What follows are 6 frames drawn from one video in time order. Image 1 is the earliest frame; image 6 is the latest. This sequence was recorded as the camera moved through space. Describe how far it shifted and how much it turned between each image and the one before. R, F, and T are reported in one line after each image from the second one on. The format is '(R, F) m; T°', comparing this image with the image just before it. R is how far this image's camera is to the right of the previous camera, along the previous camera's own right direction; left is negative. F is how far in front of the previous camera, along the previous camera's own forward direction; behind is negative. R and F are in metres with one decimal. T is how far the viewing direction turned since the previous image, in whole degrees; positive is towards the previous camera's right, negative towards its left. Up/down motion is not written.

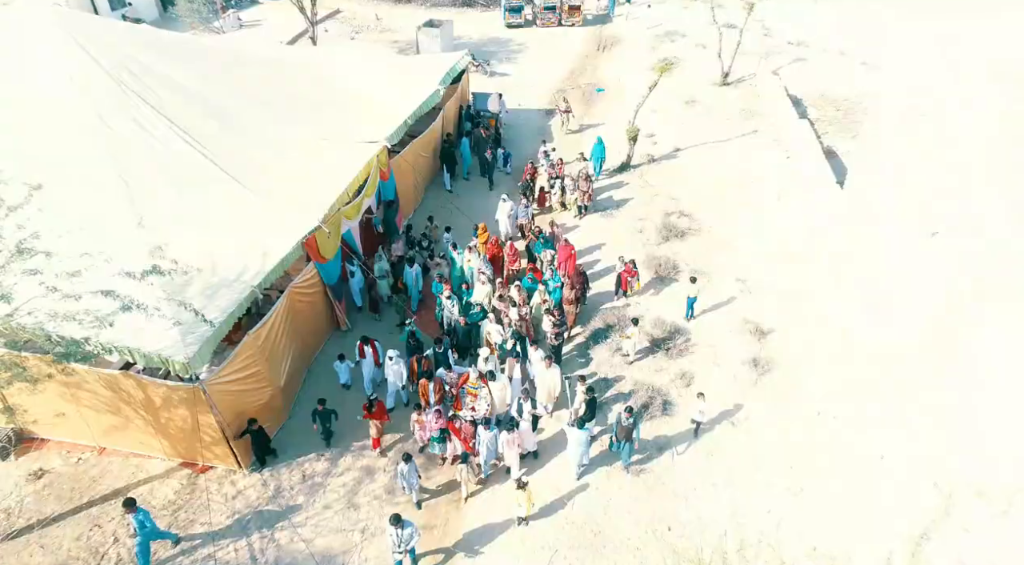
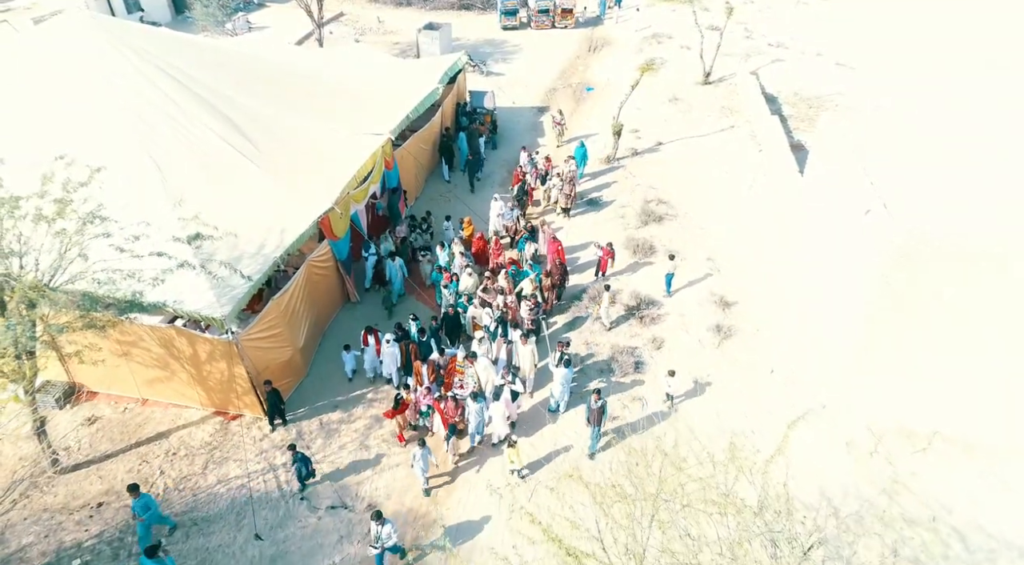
(+0.1, -1.6) m; 0°
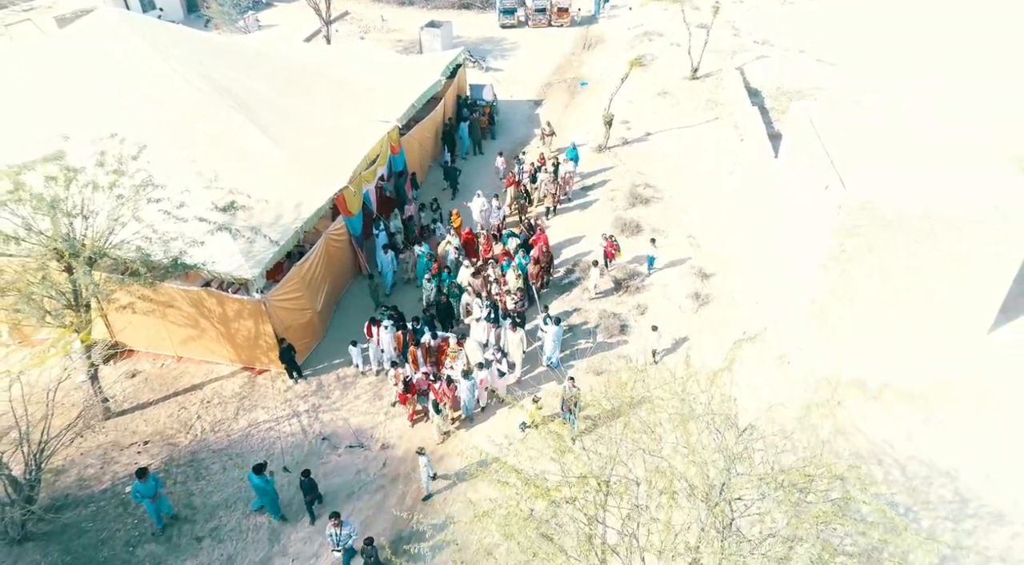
(0.0, -1.4) m; 0°
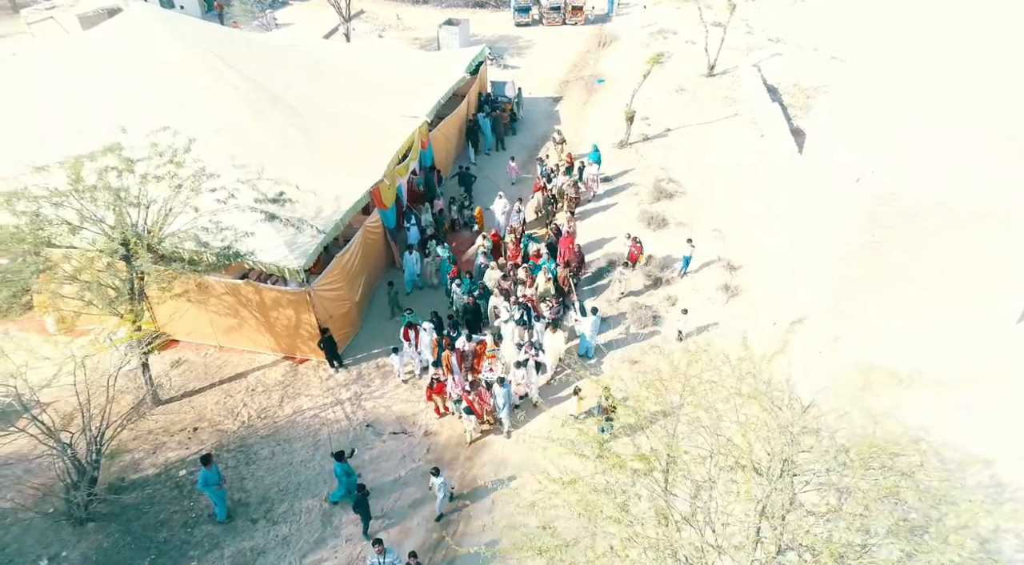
(-0.7, -0.3) m; 0°
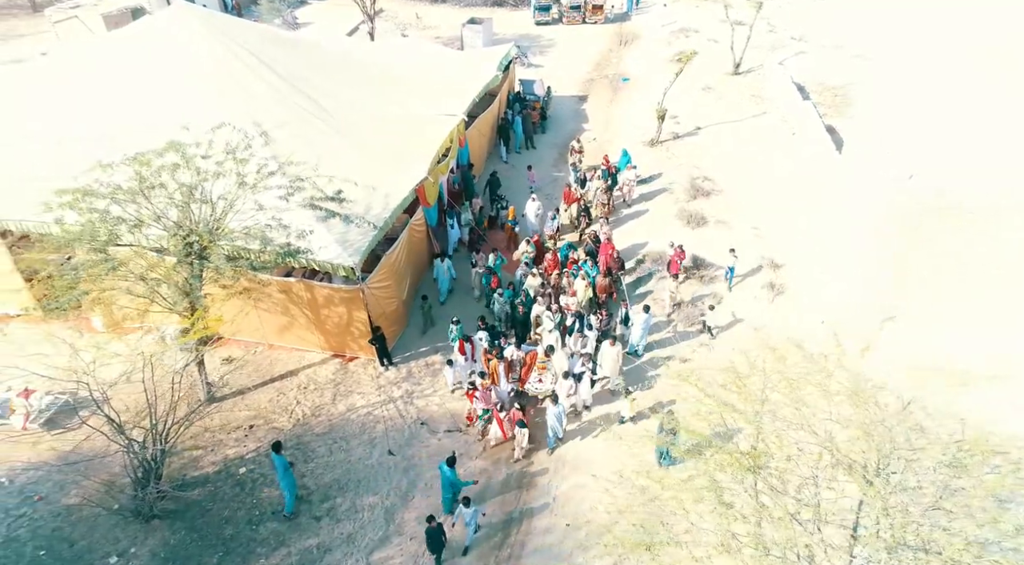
(-0.9, 0.0) m; 0°
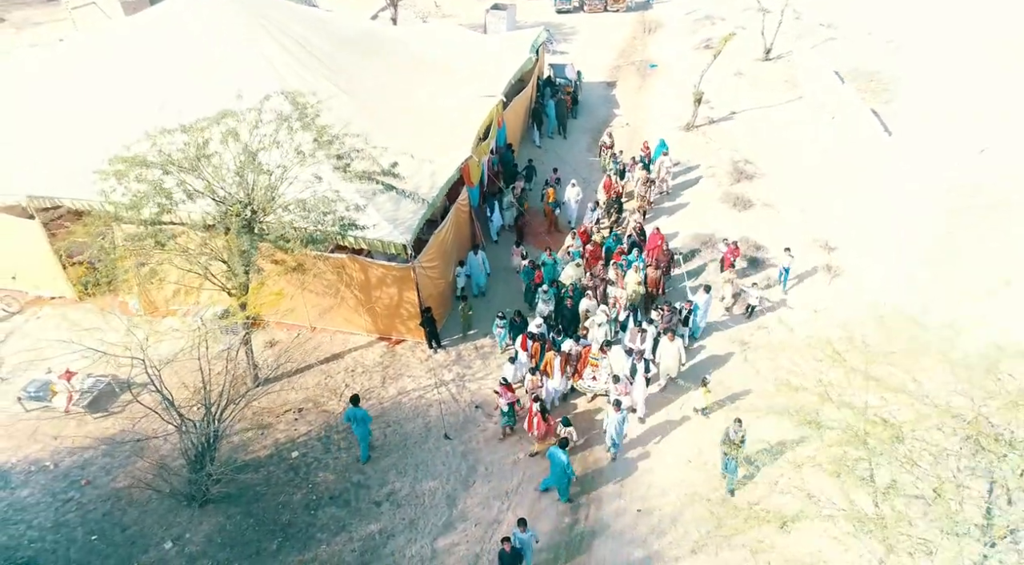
(-0.9, +0.5) m; 0°
